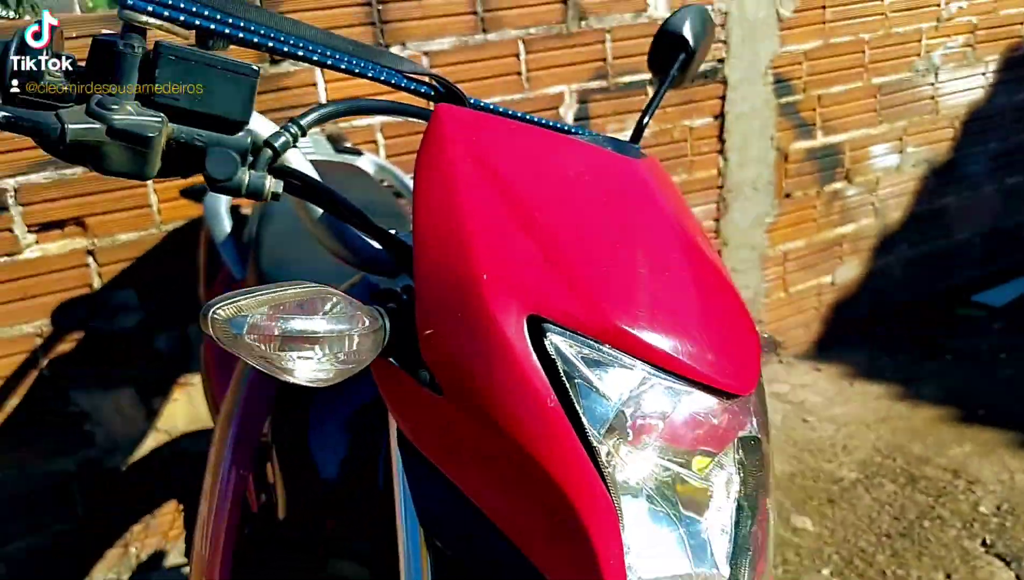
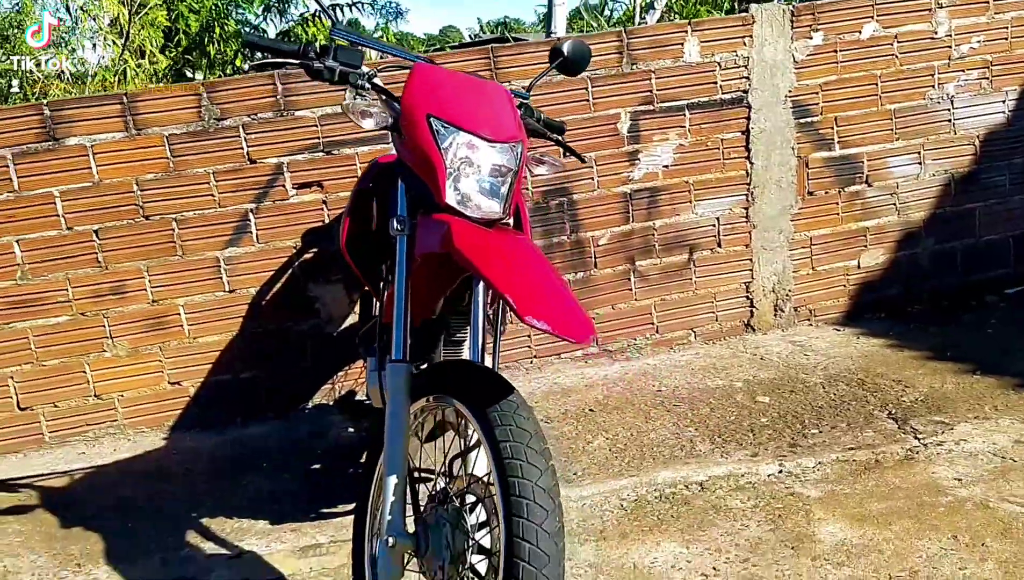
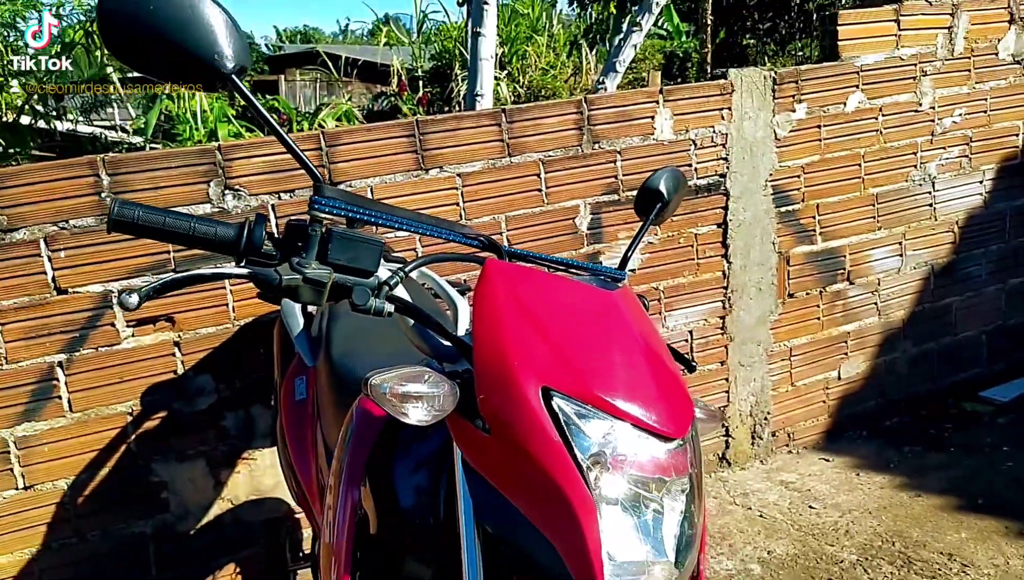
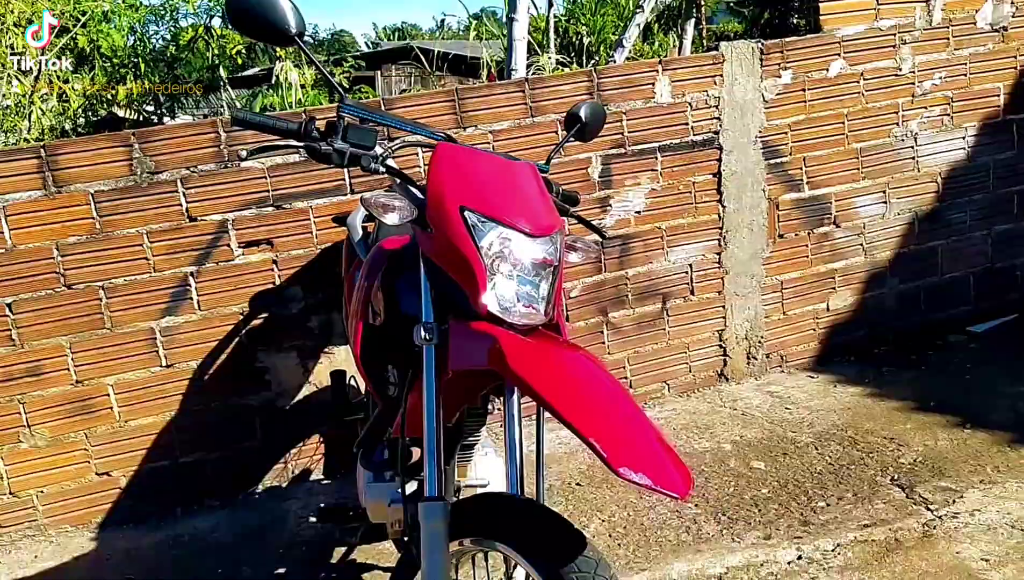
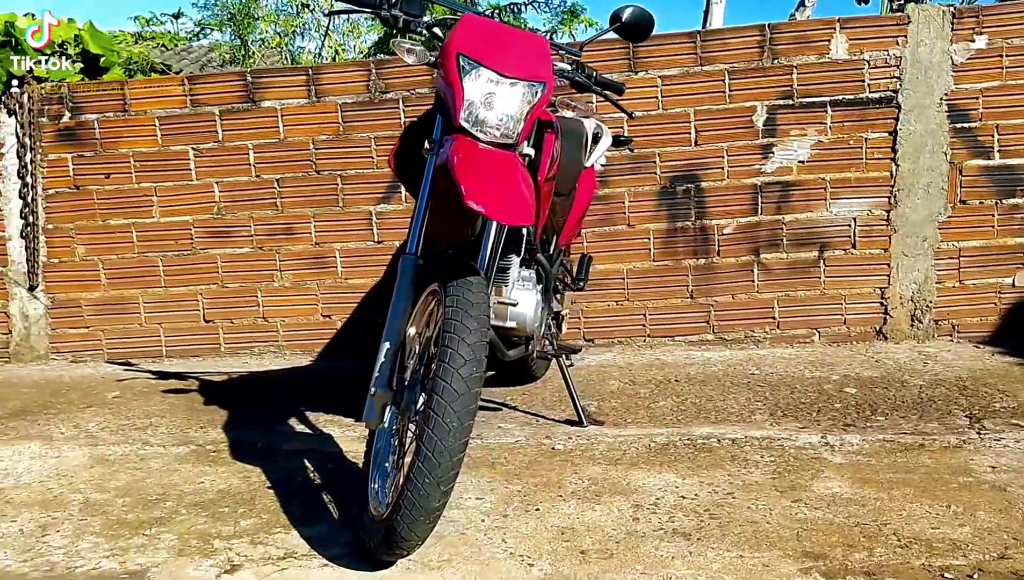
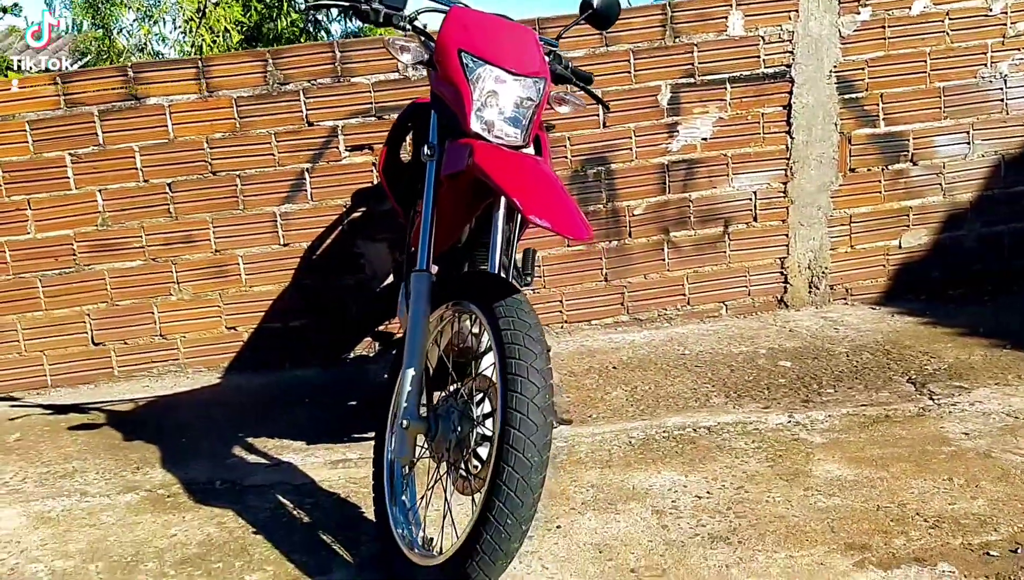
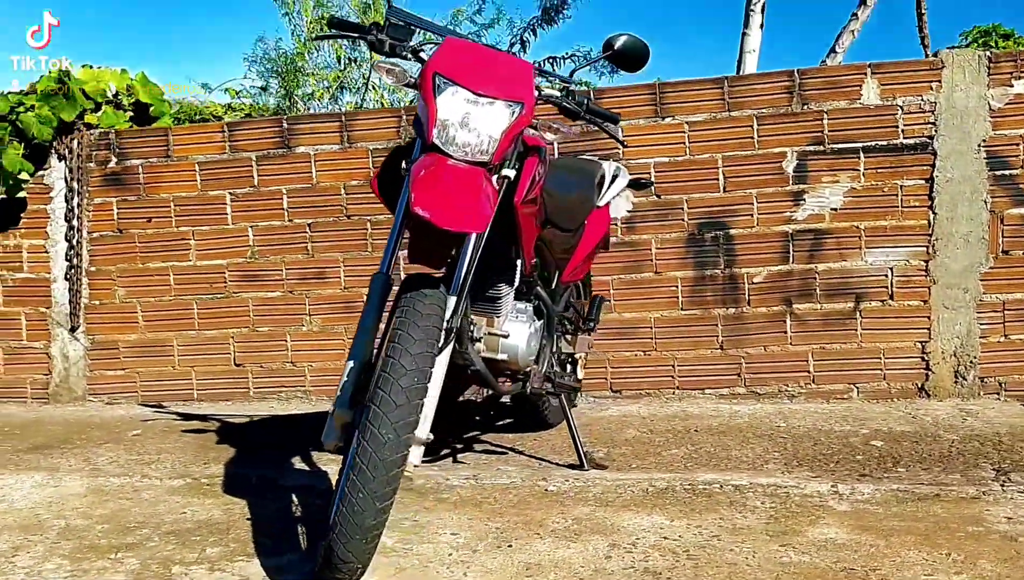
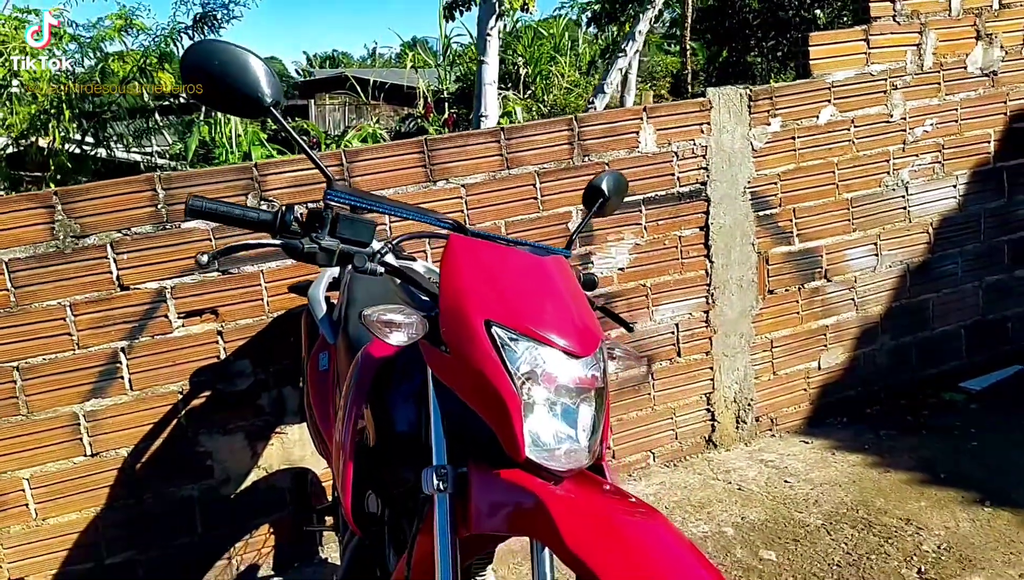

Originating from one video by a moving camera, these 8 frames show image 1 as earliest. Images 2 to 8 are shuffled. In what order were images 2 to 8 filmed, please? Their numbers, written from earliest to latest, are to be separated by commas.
3, 8, 4, 2, 6, 5, 7
